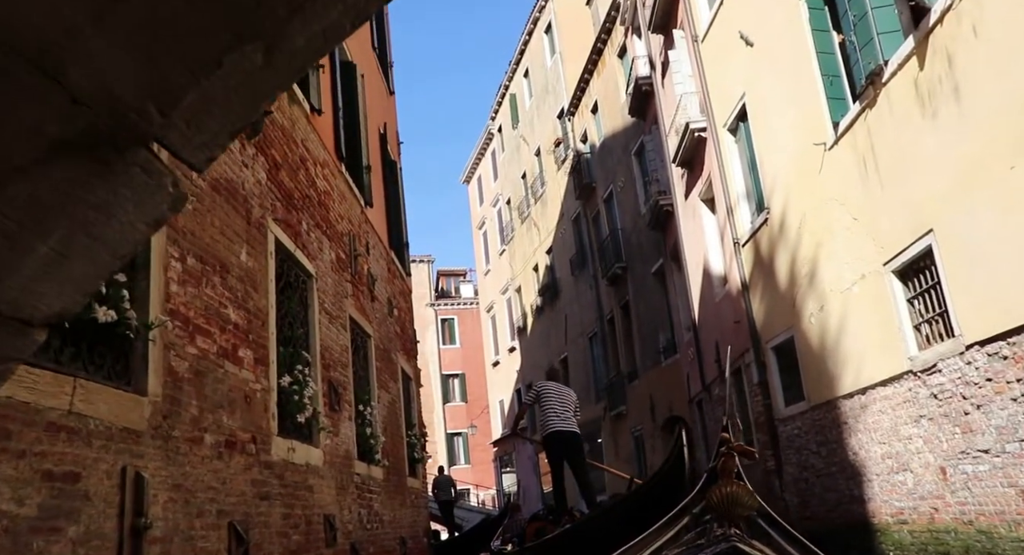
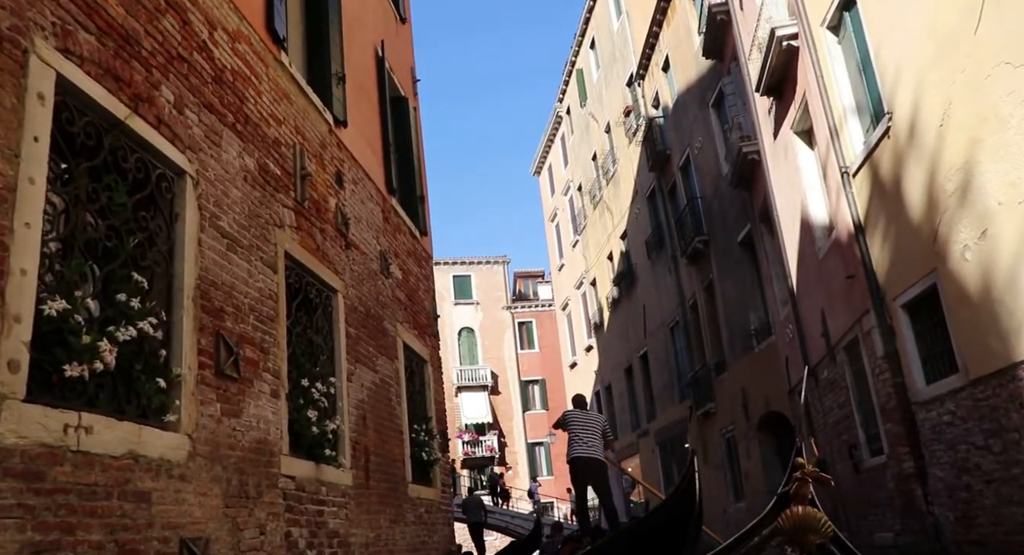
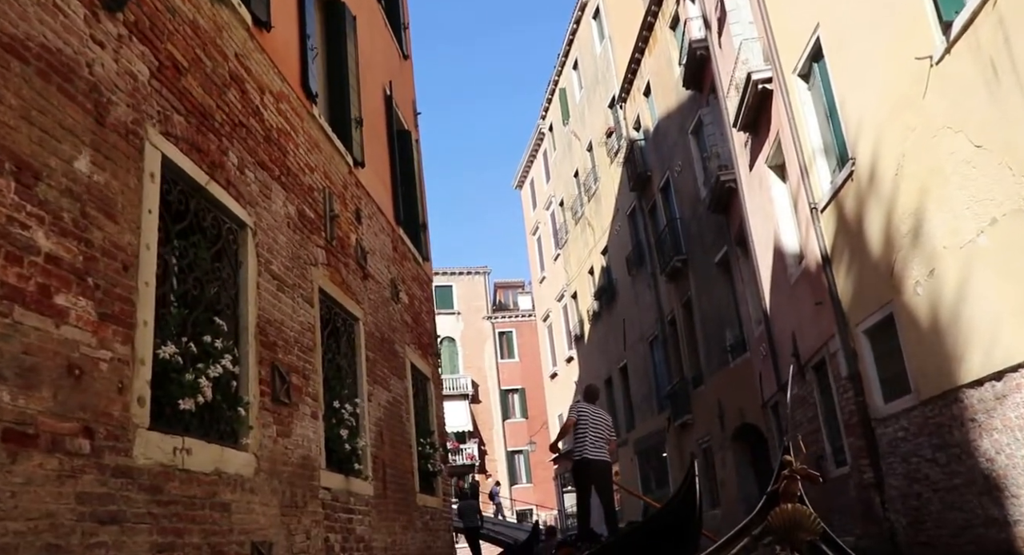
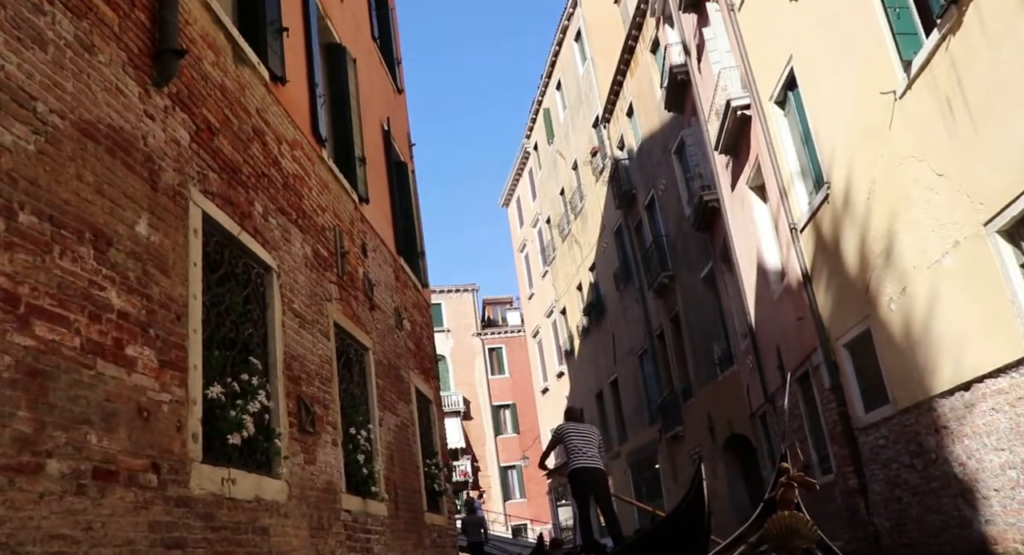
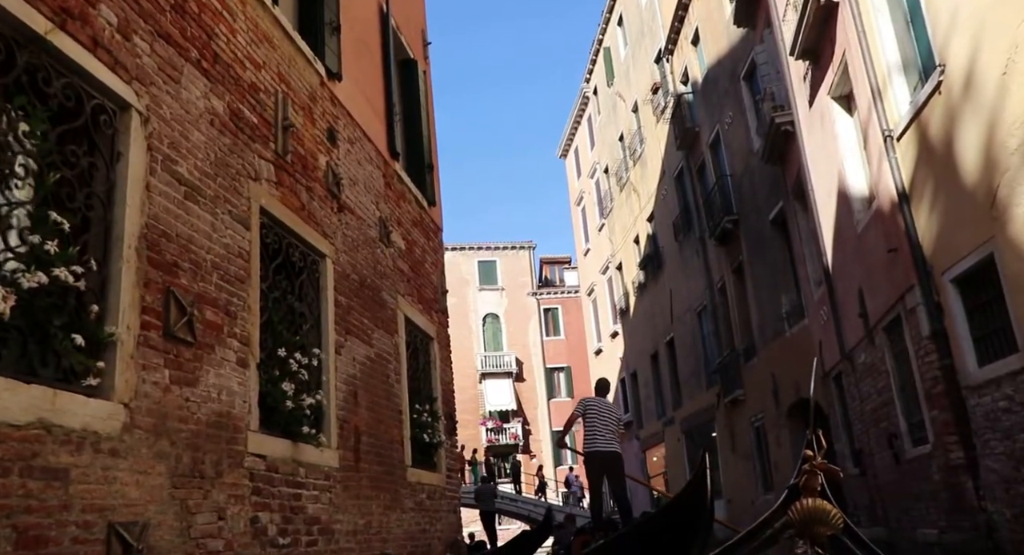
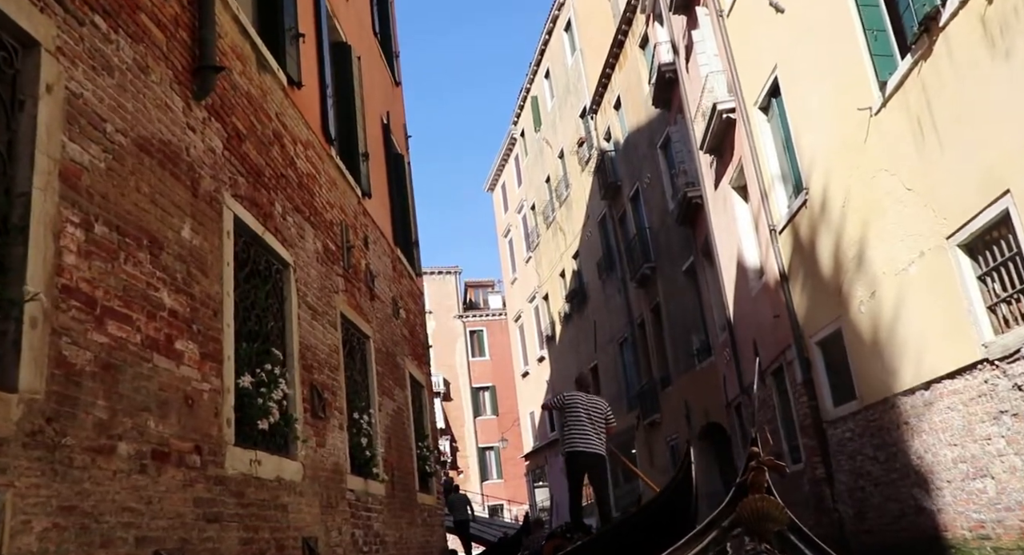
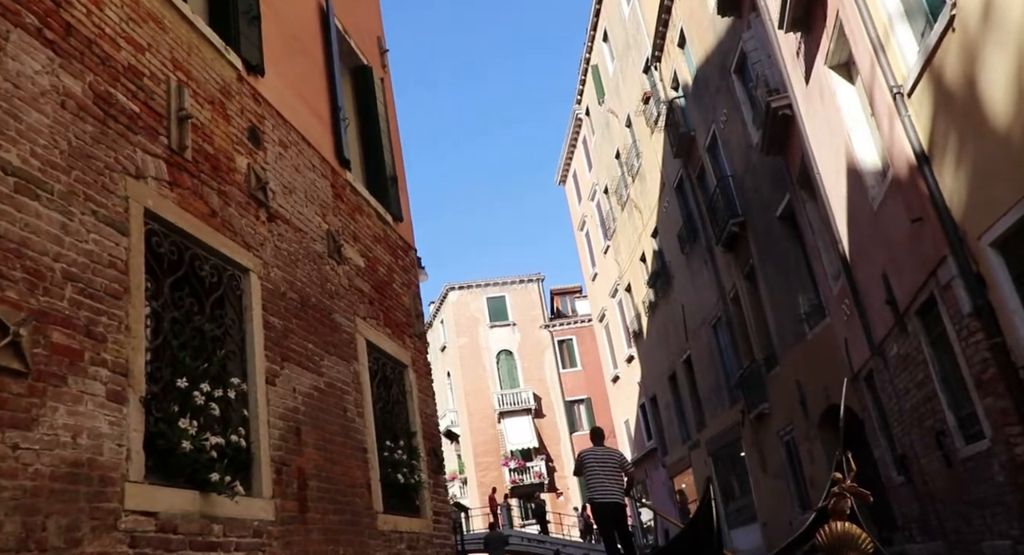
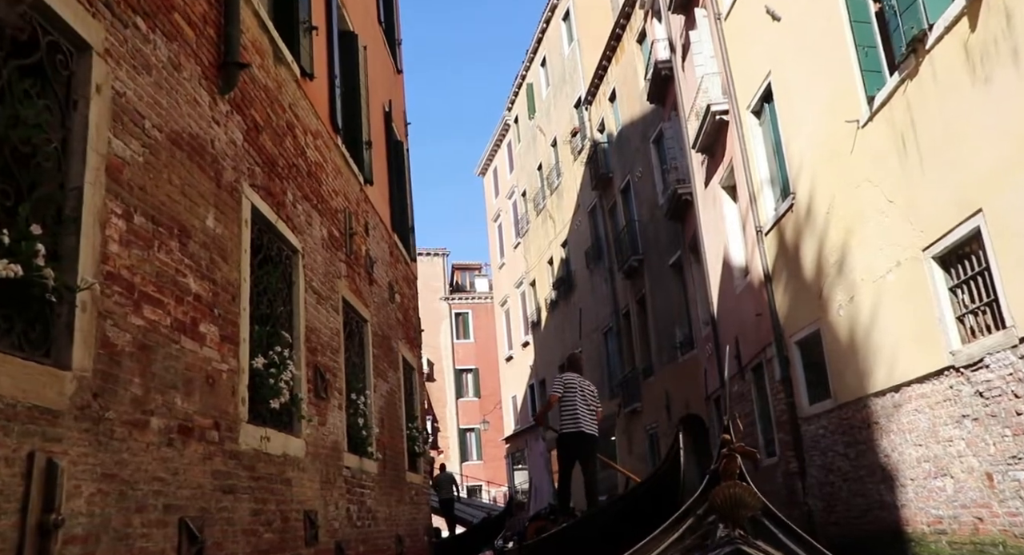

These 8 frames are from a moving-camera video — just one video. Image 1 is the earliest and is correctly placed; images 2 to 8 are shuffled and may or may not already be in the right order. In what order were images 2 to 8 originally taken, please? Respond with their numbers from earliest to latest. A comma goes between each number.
8, 6, 4, 3, 2, 5, 7
